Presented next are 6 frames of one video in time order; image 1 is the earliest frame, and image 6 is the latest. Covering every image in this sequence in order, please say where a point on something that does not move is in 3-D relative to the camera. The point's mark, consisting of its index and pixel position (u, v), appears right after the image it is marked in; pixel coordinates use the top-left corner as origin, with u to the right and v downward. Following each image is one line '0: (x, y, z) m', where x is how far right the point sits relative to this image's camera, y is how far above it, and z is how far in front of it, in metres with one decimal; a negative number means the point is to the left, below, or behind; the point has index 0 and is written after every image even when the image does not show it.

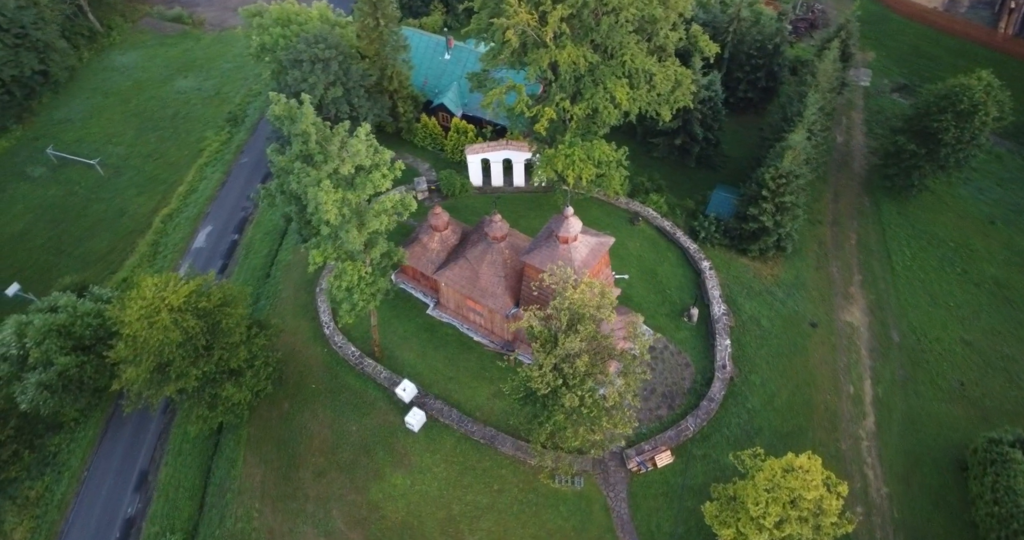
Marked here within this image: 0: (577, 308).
0: (+2.3, -1.4, +20.0) m
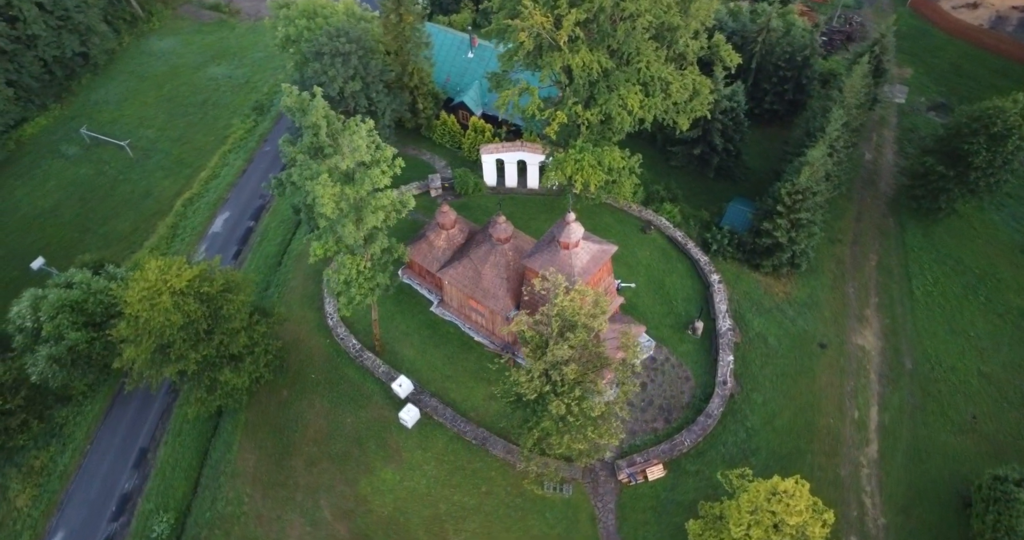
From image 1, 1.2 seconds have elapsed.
0: (+2.0, -1.6, +19.8) m
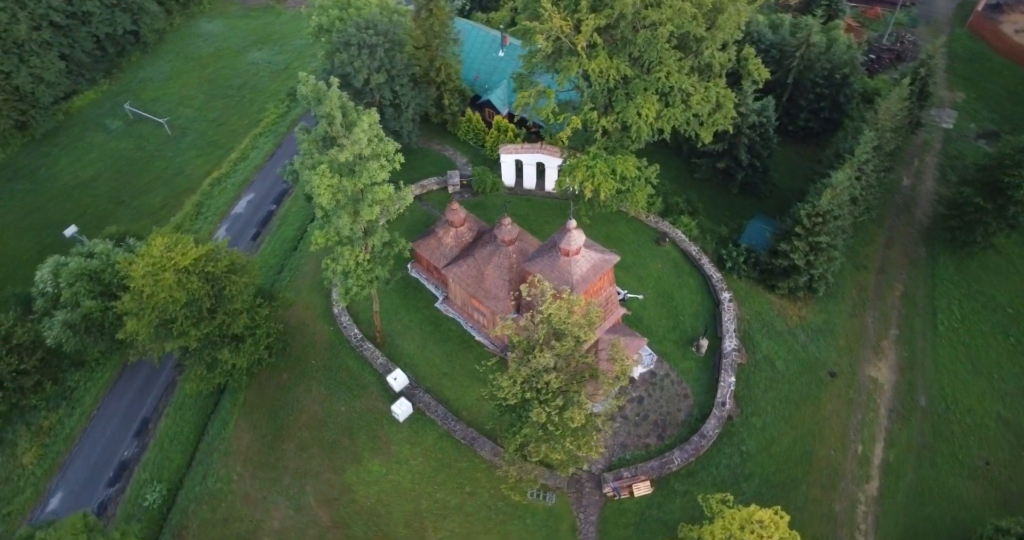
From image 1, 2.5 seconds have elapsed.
0: (+1.5, -1.9, +19.6) m
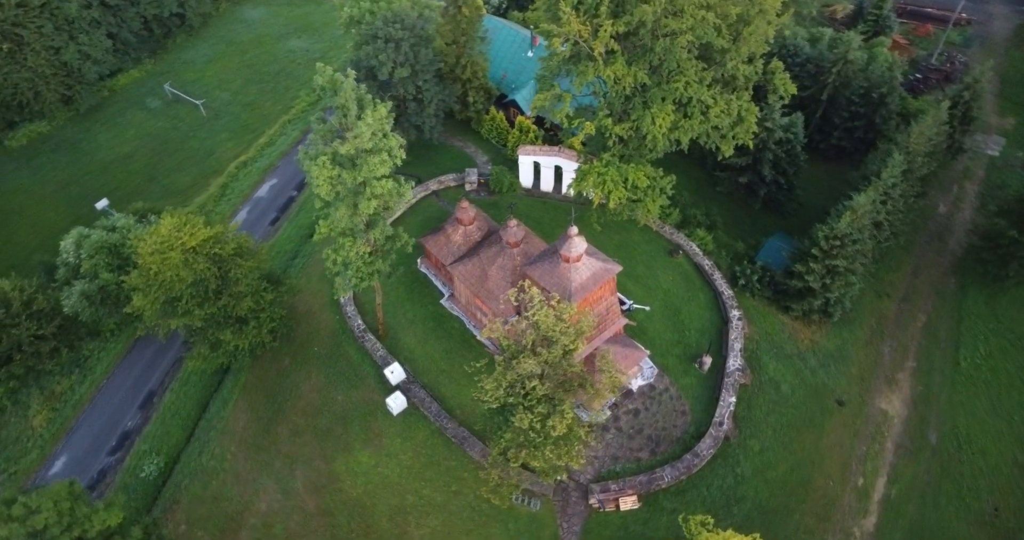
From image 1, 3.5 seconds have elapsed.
0: (+1.1, -2.1, +19.4) m
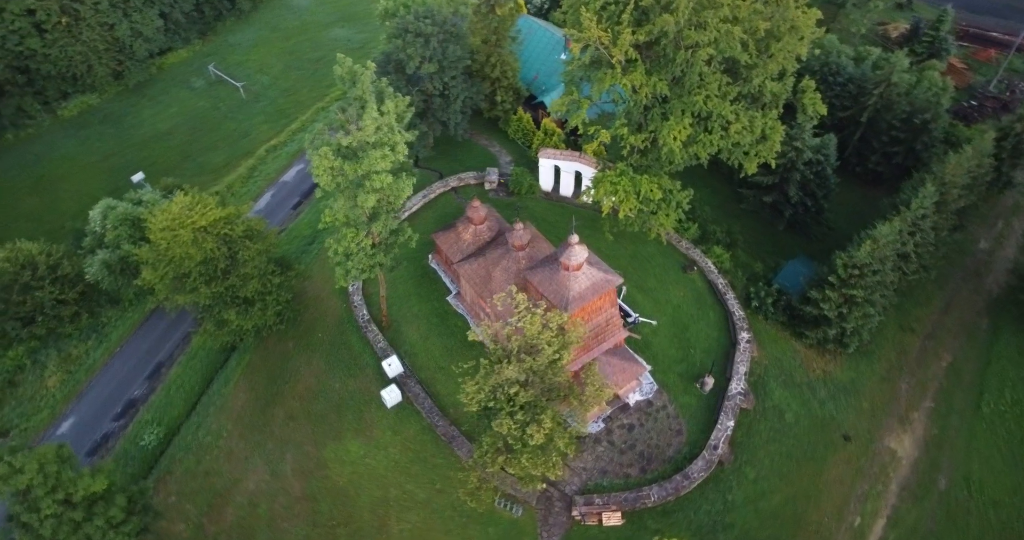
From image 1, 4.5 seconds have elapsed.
0: (+0.6, -2.3, +19.2) m
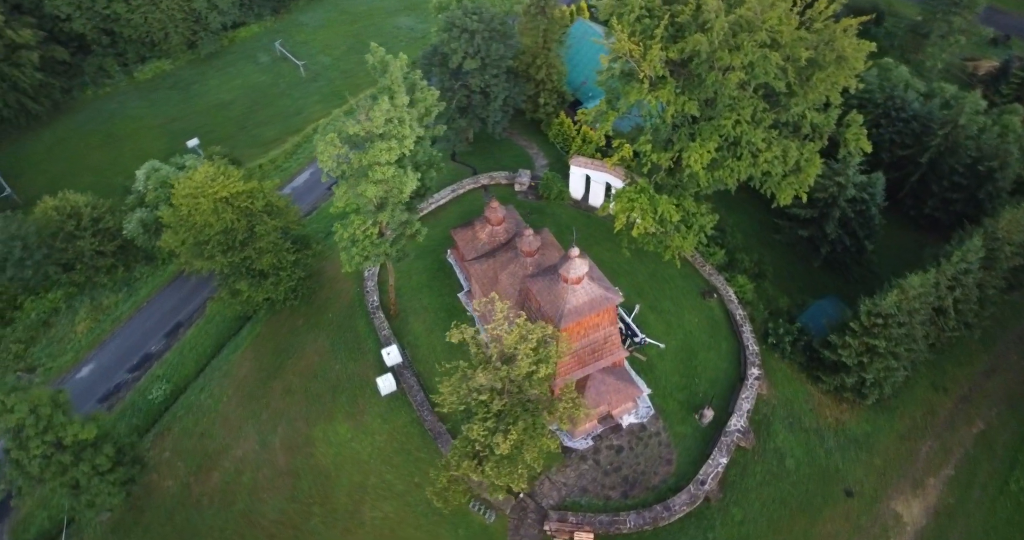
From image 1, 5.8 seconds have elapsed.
0: (-0.1, -2.6, +19.1) m
